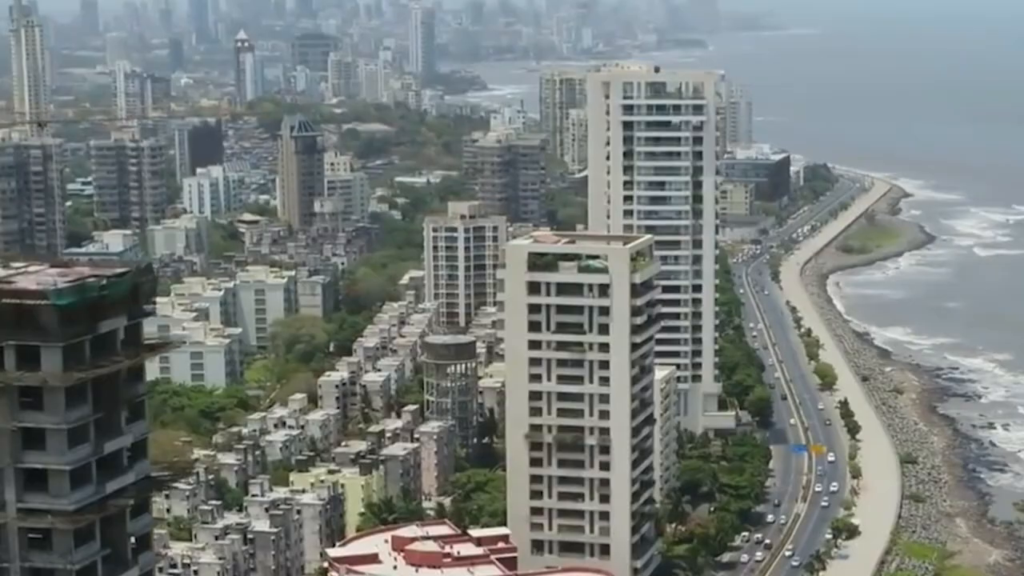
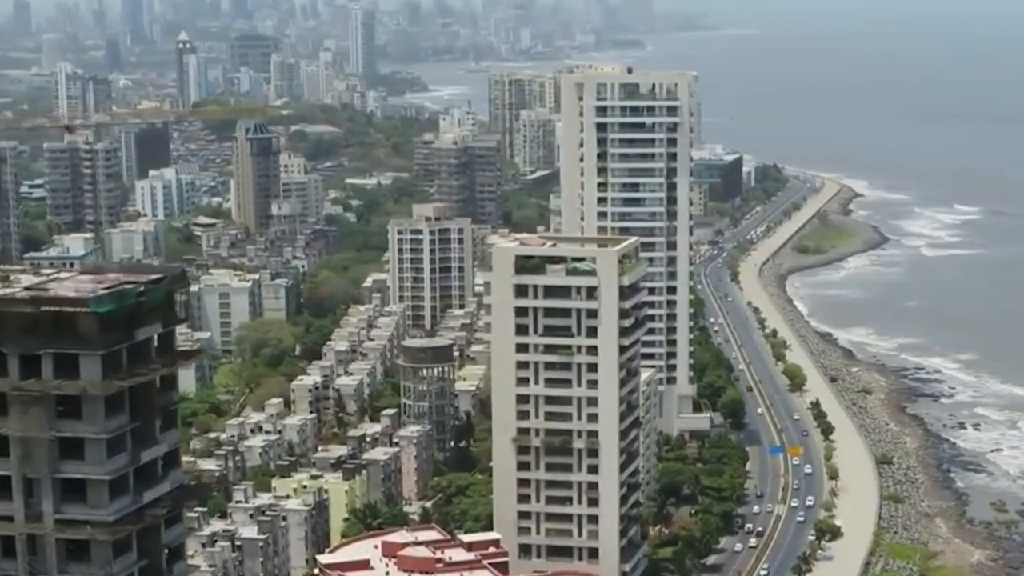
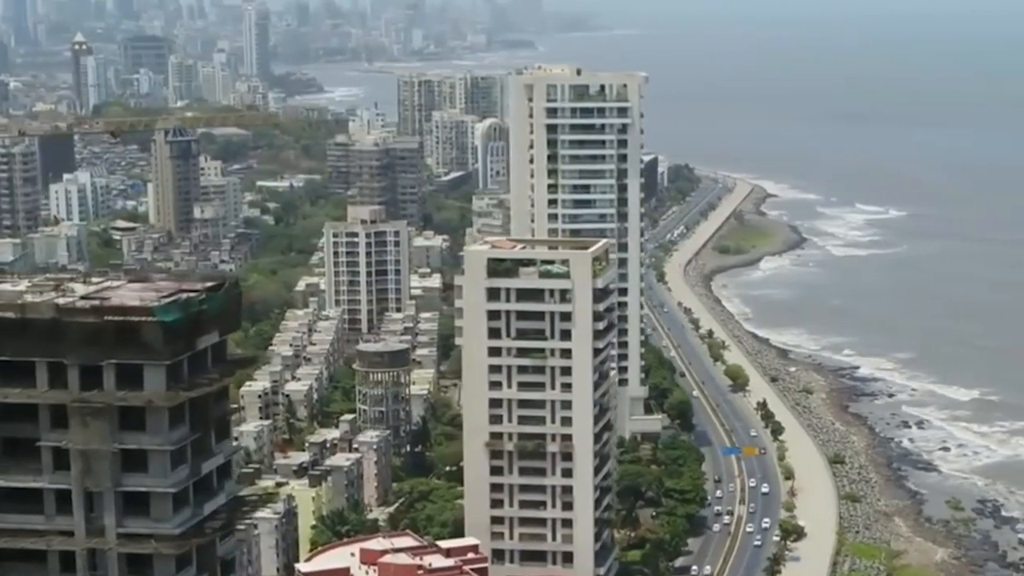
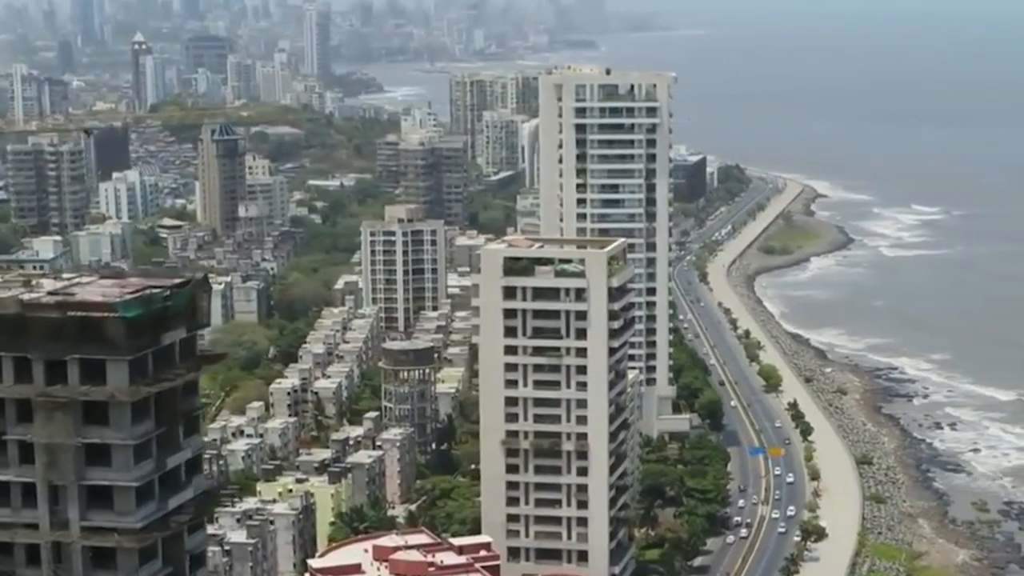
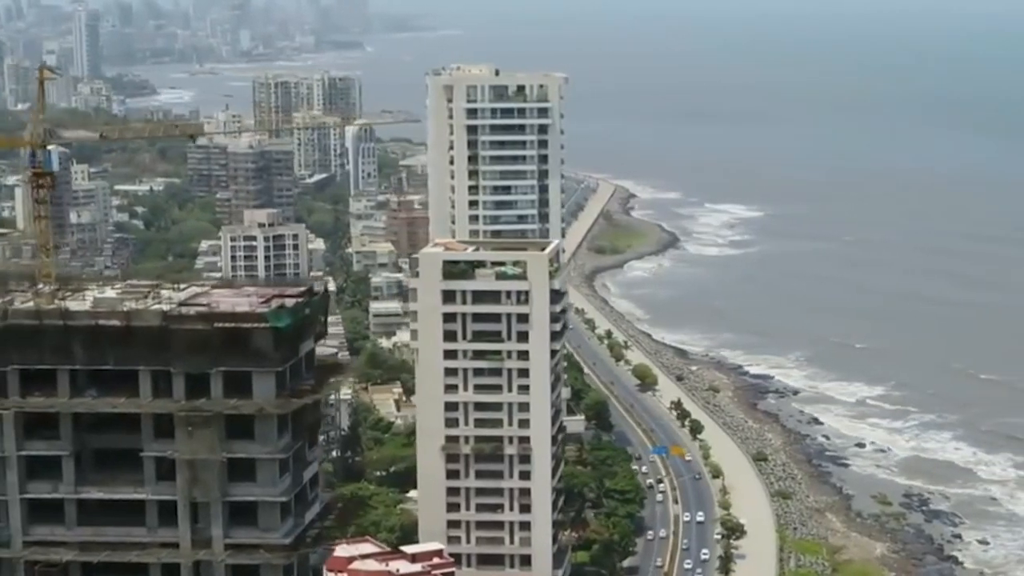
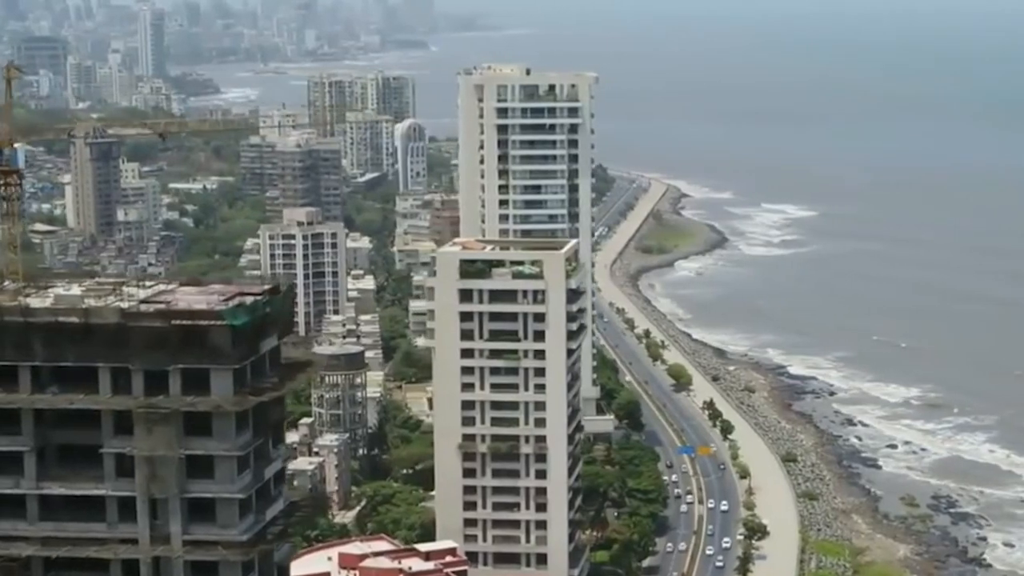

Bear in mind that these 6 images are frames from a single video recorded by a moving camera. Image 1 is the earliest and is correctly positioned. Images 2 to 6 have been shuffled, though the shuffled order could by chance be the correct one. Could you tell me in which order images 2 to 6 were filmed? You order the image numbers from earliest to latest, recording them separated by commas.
2, 4, 3, 6, 5
